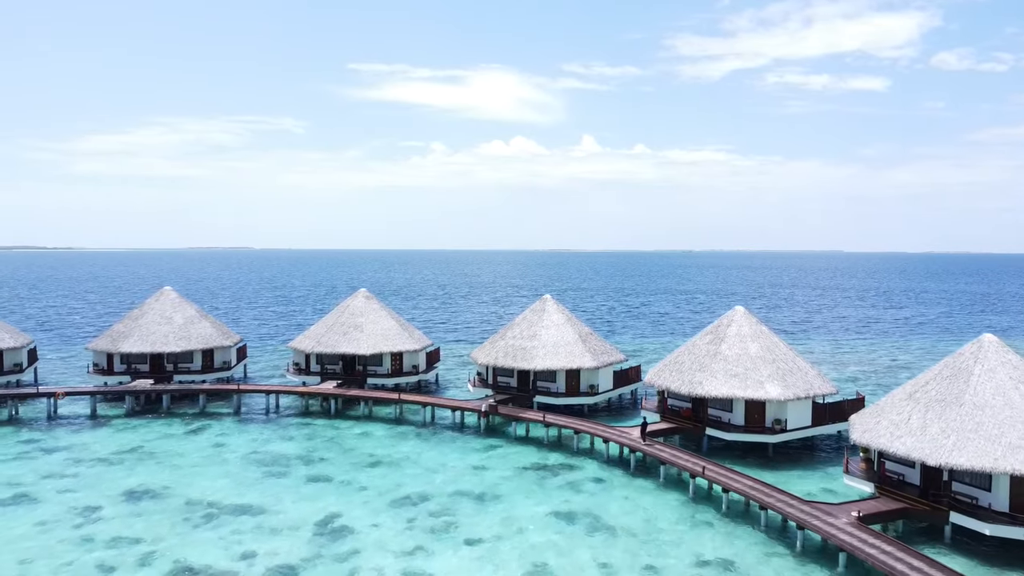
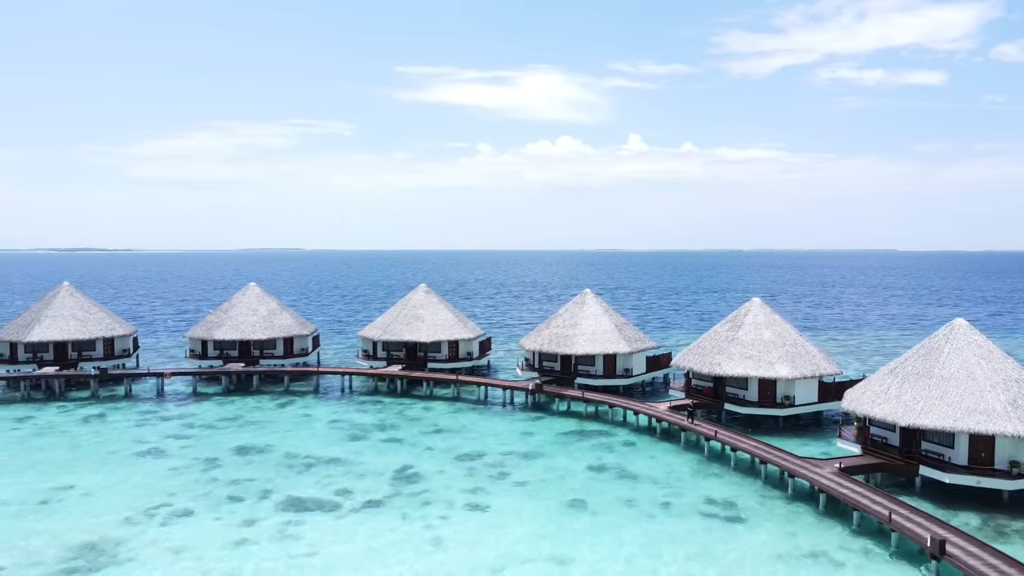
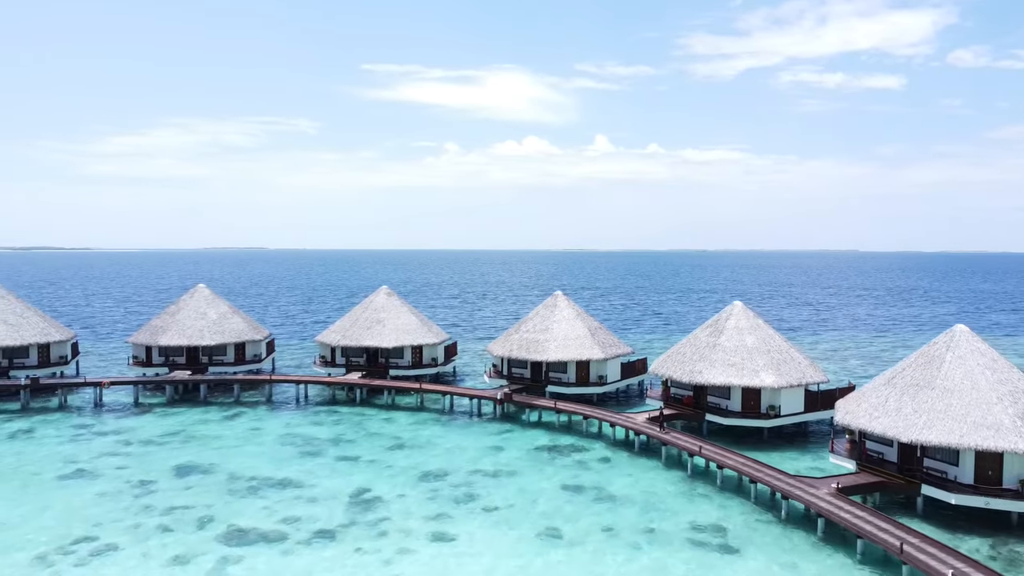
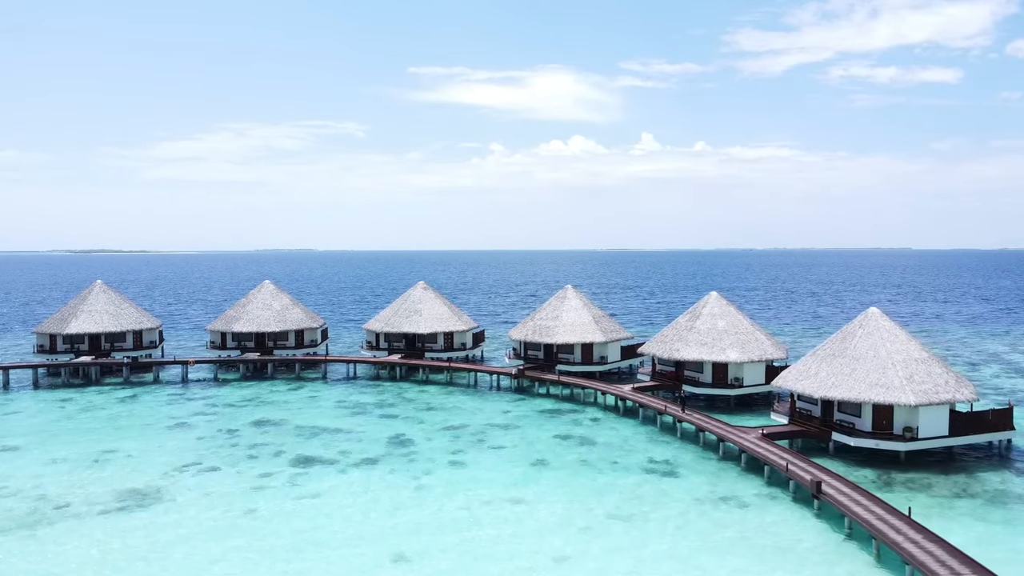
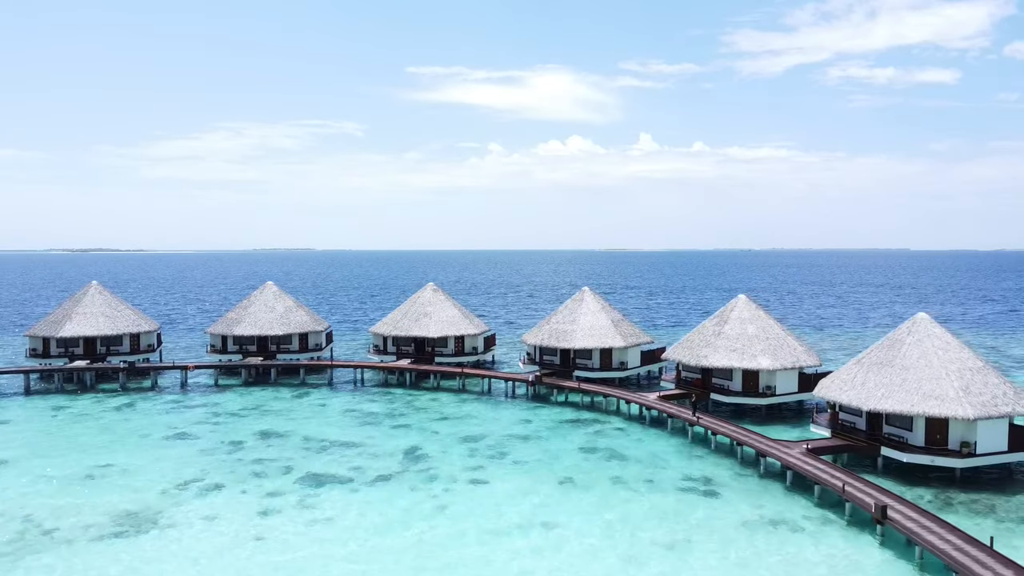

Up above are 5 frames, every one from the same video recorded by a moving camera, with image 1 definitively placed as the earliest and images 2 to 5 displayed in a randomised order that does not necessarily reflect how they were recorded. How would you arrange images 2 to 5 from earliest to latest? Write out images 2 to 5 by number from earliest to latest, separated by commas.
3, 2, 5, 4
